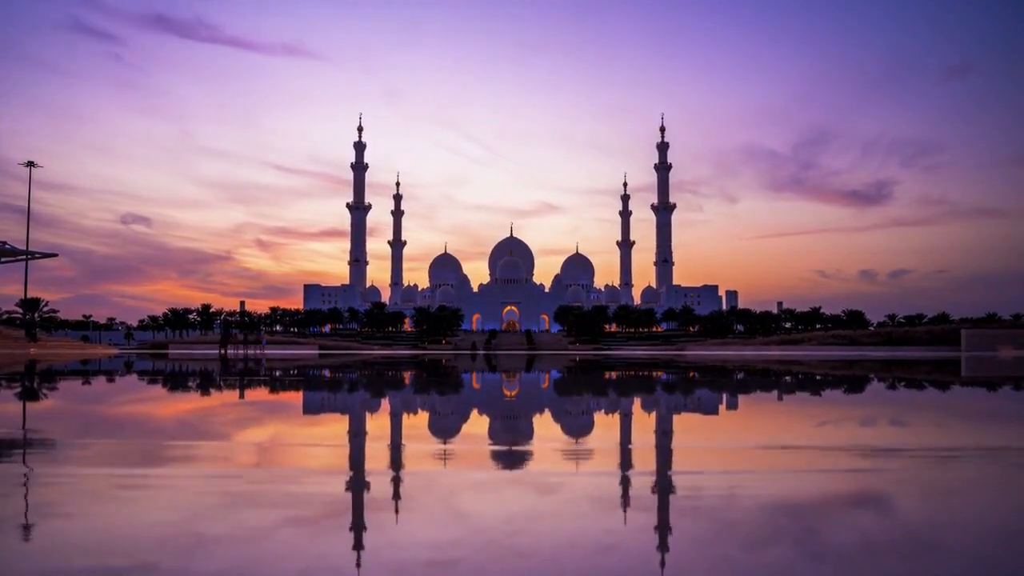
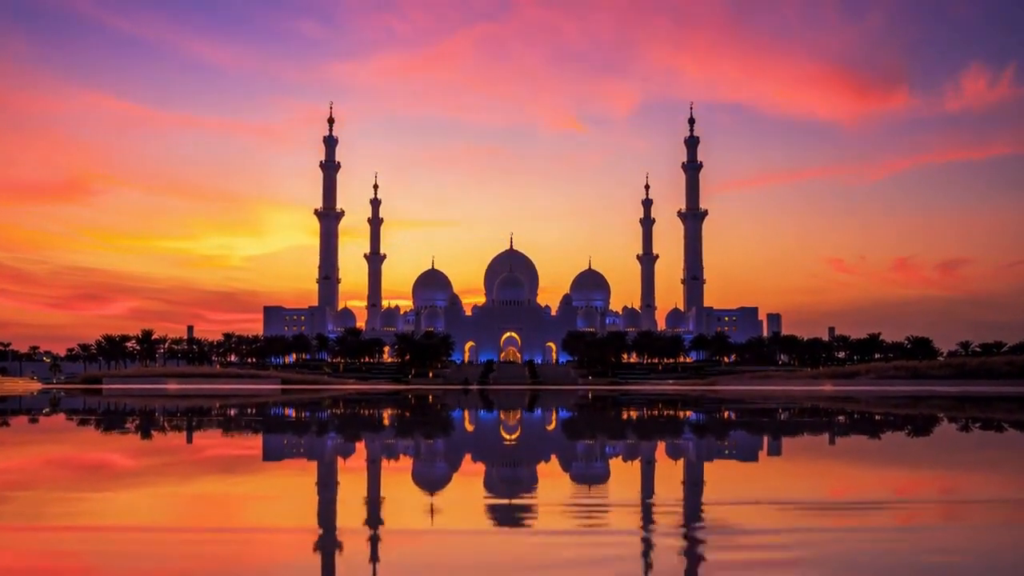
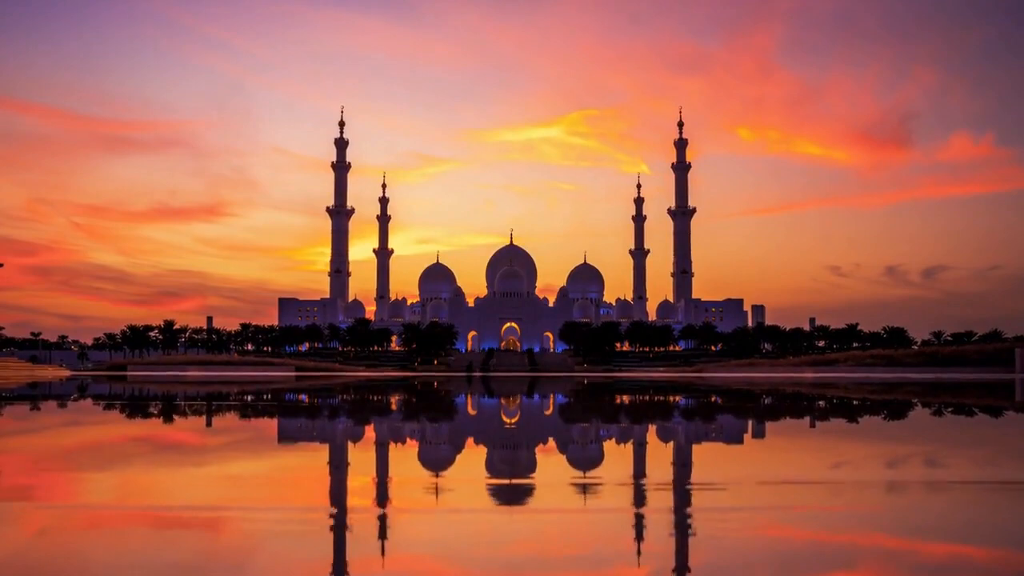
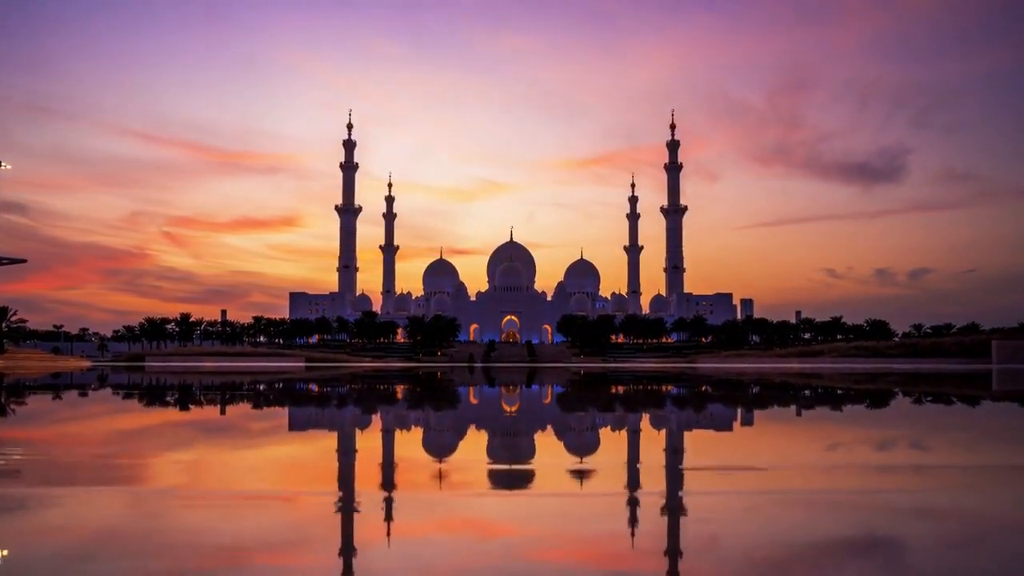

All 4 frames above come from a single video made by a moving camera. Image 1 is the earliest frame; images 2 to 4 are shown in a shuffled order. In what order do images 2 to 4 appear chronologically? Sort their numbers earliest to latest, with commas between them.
4, 3, 2
